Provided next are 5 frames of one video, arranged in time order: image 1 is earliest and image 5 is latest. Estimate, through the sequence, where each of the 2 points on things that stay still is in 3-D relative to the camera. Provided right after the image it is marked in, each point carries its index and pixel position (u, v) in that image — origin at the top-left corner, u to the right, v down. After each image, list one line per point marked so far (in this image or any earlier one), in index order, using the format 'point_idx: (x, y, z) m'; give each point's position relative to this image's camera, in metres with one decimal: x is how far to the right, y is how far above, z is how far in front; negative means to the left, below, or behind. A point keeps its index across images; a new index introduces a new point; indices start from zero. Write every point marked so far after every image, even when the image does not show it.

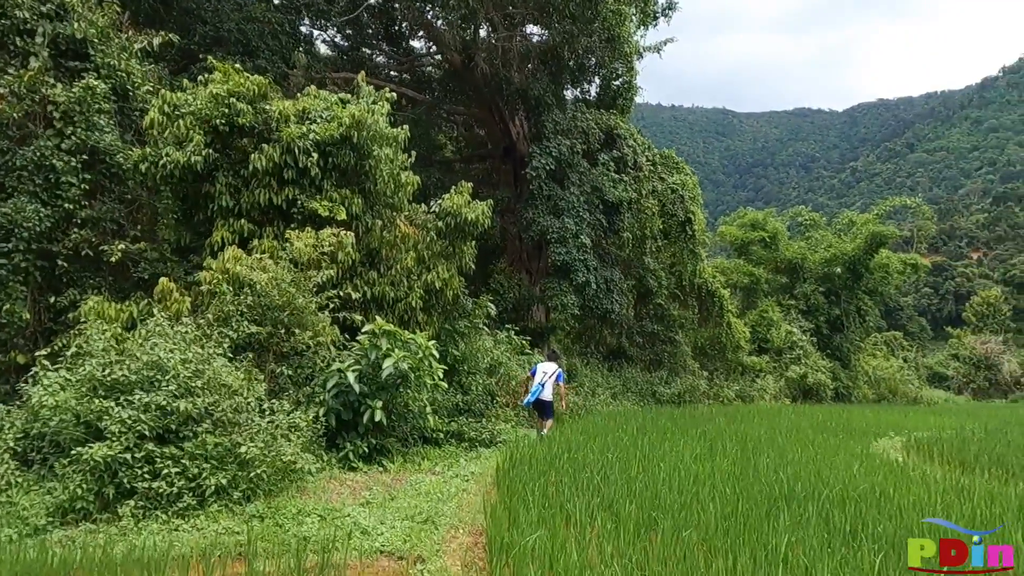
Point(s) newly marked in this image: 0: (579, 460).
0: (+0.4, -1.1, +5.1) m
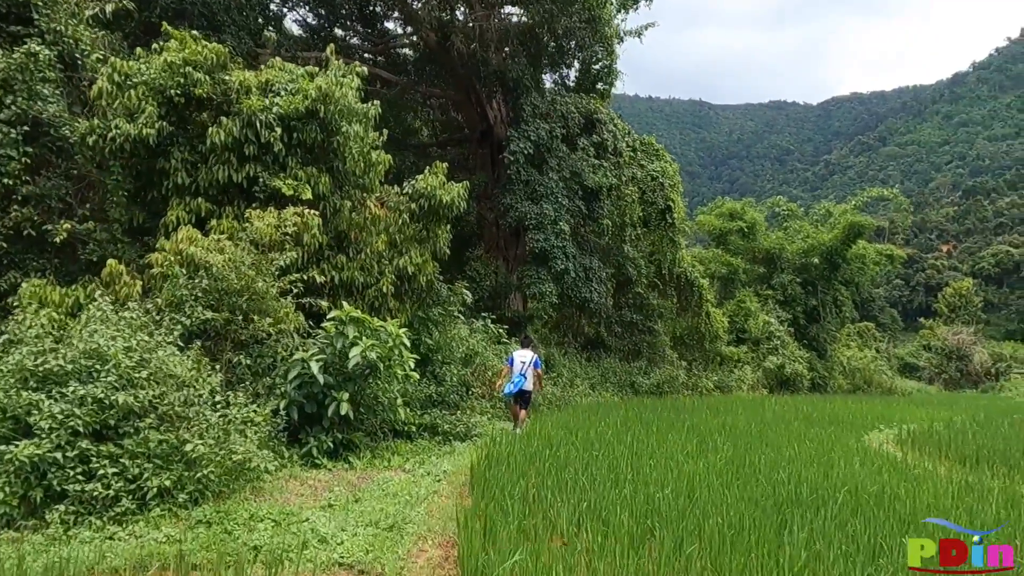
0: (+0.3, -1.0, +4.7) m
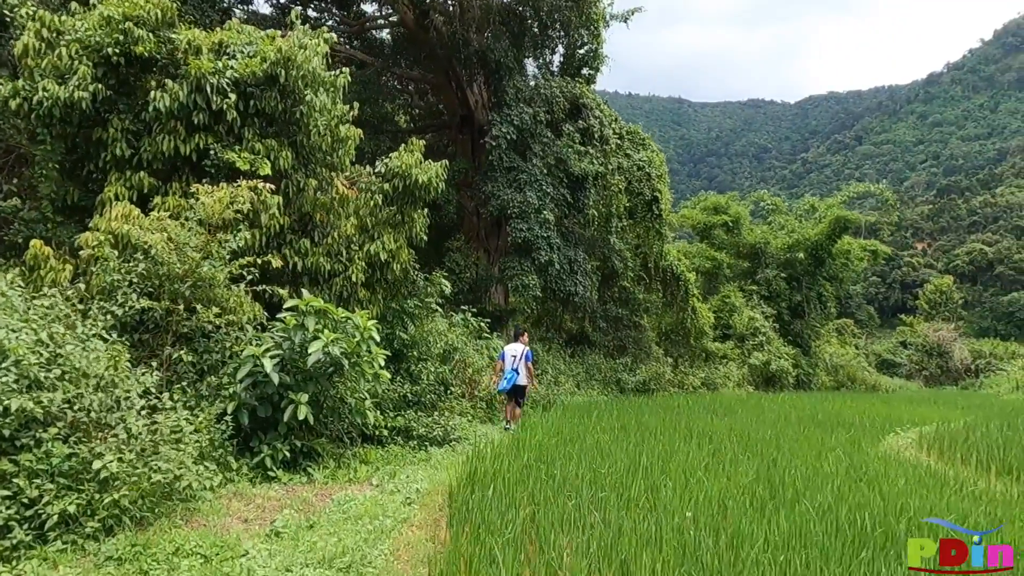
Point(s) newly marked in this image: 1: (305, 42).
0: (+0.2, -0.9, +3.9) m
1: (-1.9, +2.3, +7.1) m
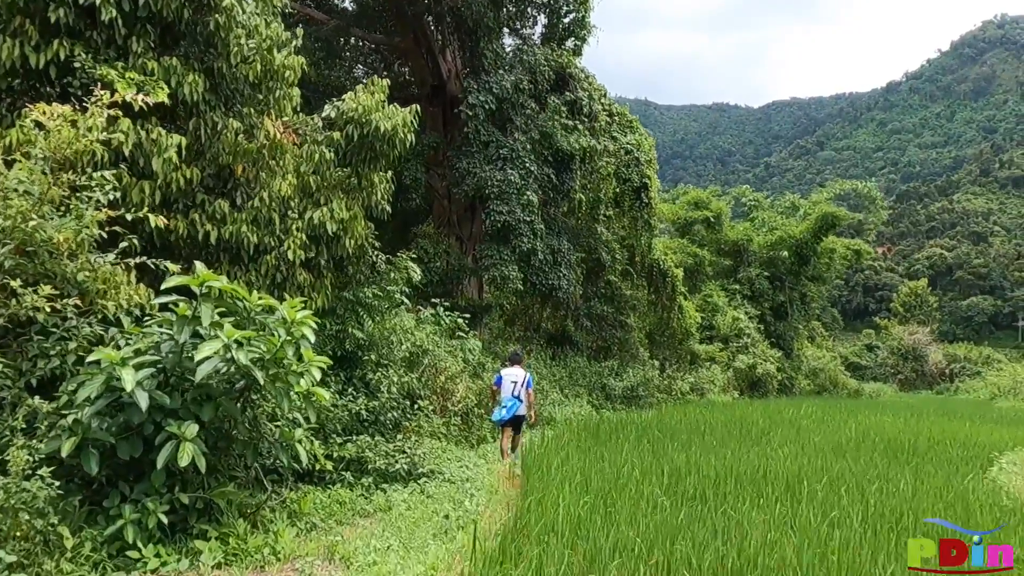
0: (+0.3, -0.8, +2.1) m
1: (-1.9, +2.4, +5.1) m
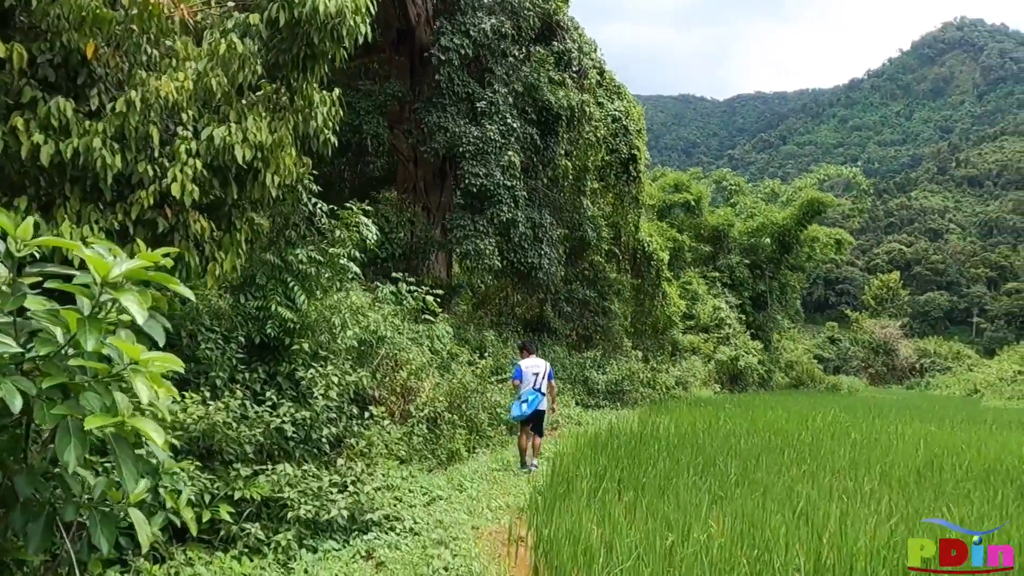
0: (+0.4, -0.7, +0.3) m
1: (-1.9, +2.6, +3.2) m
